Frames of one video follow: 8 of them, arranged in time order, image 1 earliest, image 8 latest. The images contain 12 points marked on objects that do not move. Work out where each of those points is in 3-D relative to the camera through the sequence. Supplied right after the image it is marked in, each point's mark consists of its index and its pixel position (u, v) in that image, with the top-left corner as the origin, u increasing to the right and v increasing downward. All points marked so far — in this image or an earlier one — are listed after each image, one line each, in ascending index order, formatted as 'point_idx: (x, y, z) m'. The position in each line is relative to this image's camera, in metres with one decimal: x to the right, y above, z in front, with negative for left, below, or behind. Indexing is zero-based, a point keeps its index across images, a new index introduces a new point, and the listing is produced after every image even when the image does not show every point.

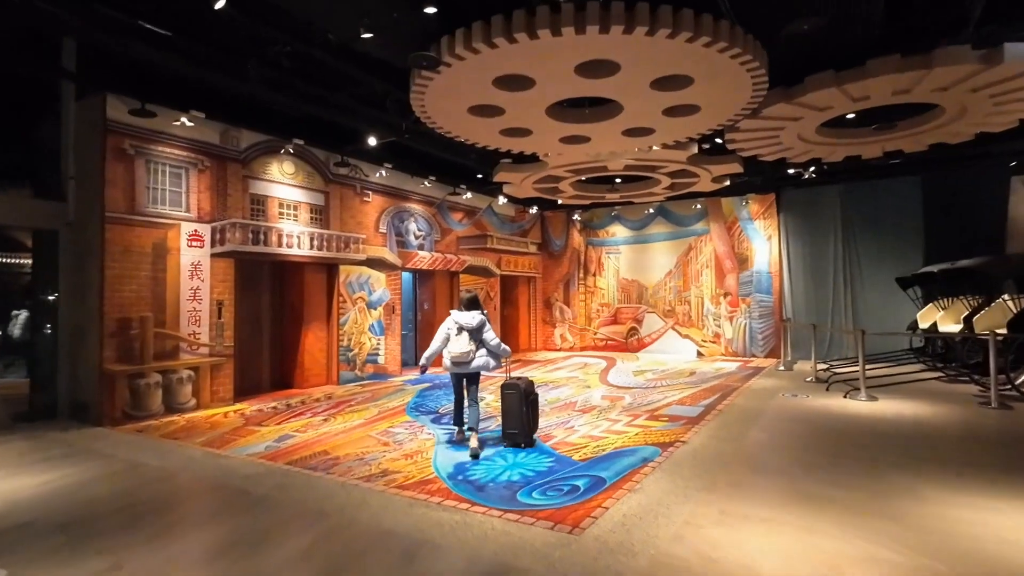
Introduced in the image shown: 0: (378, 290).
0: (-2.8, -0.1, +9.4) m
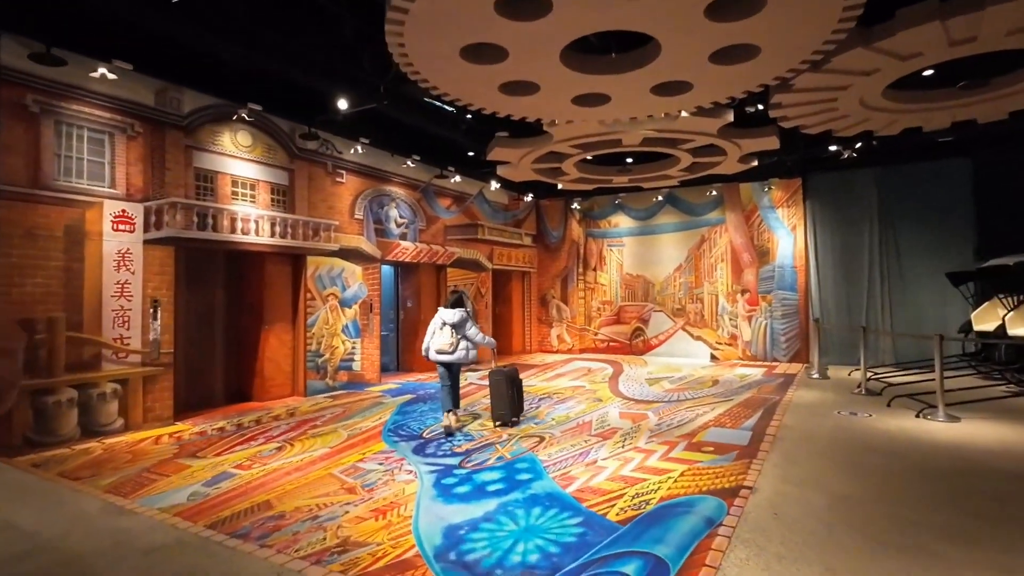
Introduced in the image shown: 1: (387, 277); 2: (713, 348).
0: (-2.8, 0.0, +8.1) m
1: (-2.9, +0.2, +10.4) m
2: (+5.3, -1.6, +12.4) m
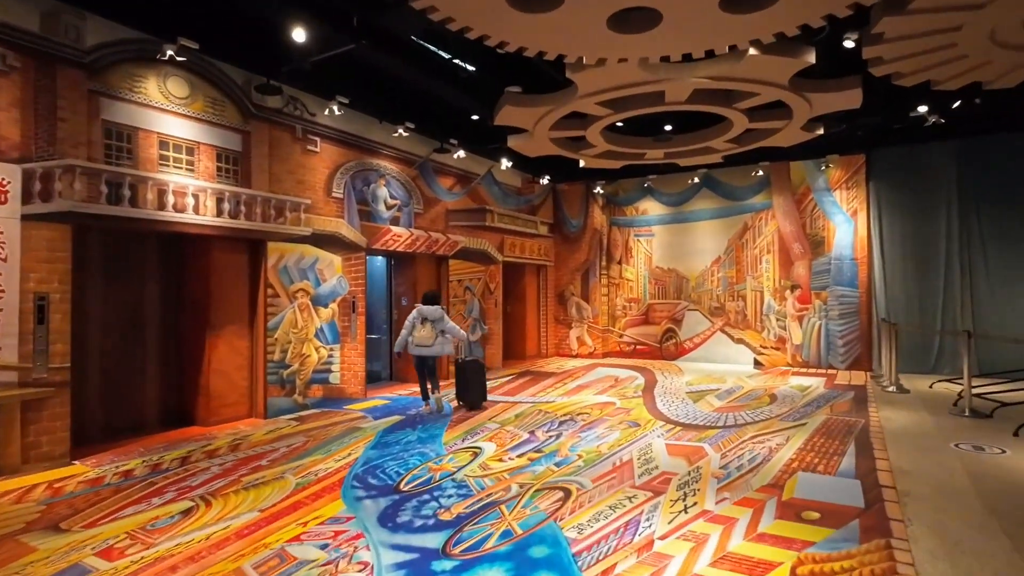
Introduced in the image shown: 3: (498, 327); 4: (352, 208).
0: (-2.6, +0.1, +6.7) m
1: (-2.6, +0.3, +8.9) m
2: (+5.6, -1.5, +10.7) m
3: (-0.3, -0.8, +10.3) m
4: (-2.4, +1.2, +7.1) m
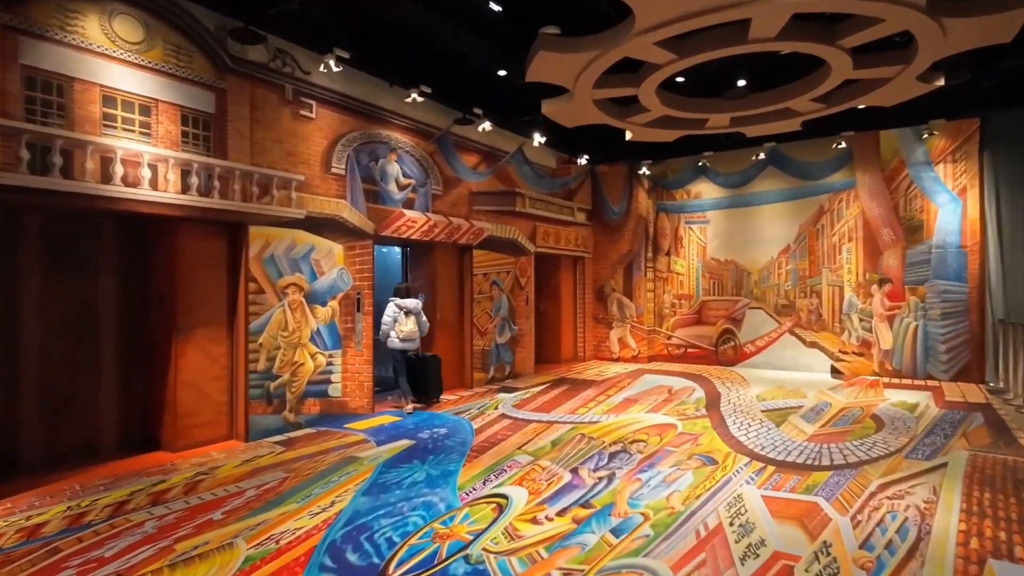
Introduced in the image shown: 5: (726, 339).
0: (-2.2, +0.2, +5.6) m
1: (-2.1, +0.4, +7.8) m
2: (+6.2, -1.4, +9.1) m
3: (+0.3, -0.7, +9.0) m
4: (-2.0, +1.3, +5.9) m
5: (+4.7, -1.1, +10.2) m
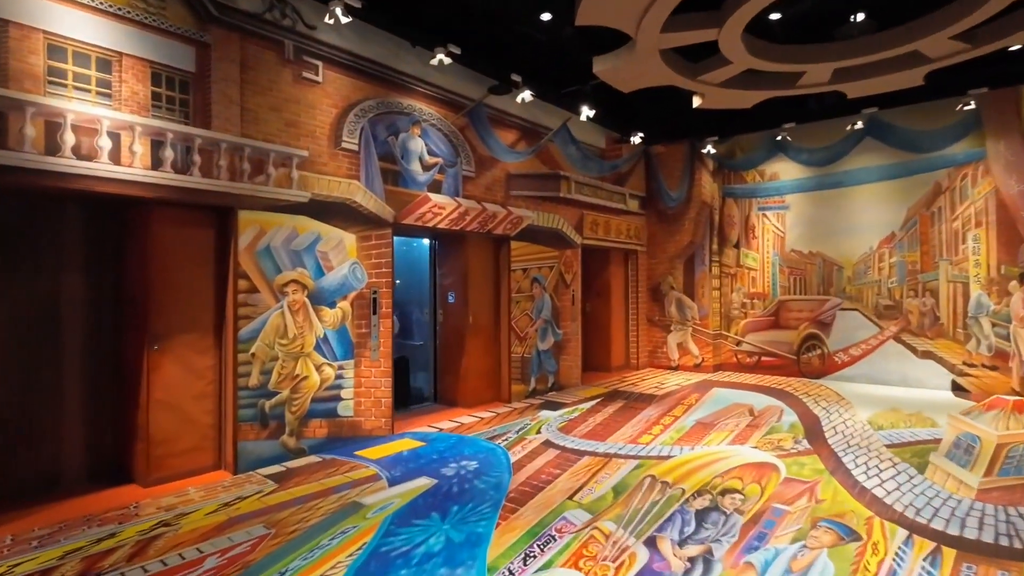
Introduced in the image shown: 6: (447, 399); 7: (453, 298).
0: (-1.7, +0.2, +4.6) m
1: (-1.4, +0.5, +6.9) m
2: (+6.9, -1.3, +7.4) m
3: (+1.1, -0.7, +7.9) m
4: (-1.5, +1.3, +5.0) m
5: (+5.5, -1.0, +8.7) m
6: (-0.9, -1.6, +6.6) m
7: (-0.8, -0.1, +6.5) m
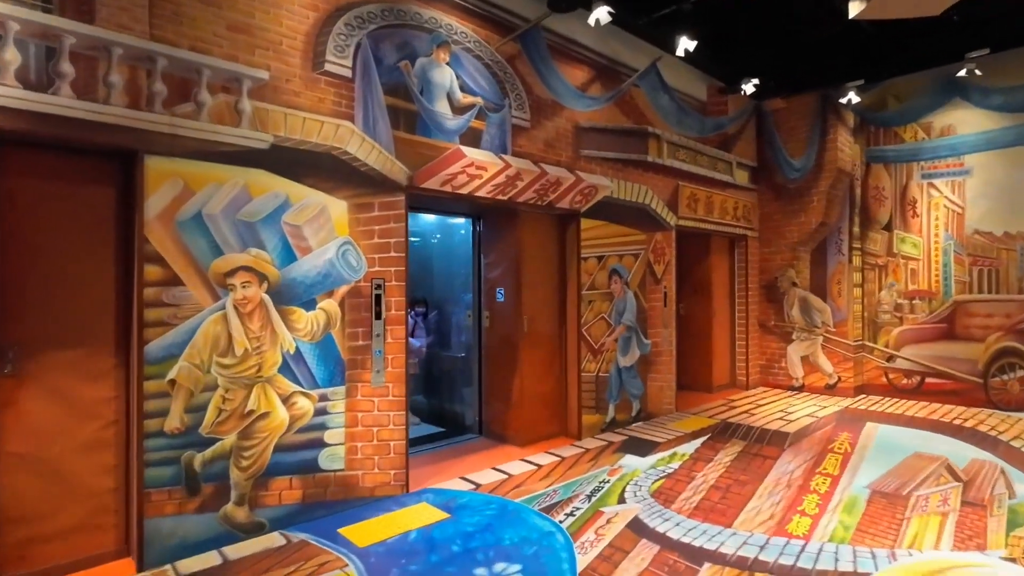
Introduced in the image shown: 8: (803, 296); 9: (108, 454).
0: (-1.3, +0.2, +3.1) m
1: (-0.7, +0.5, +5.3) m
2: (+7.7, -1.3, +4.5) m
3: (+2.0, -0.6, +5.9) m
4: (-1.0, +1.3, +3.4) m
5: (+6.5, -1.0, +6.0) m
6: (-0.2, -1.5, +5.0) m
7: (-0.1, -0.1, +4.9) m
8: (+4.6, -0.1, +7.4) m
9: (-2.2, -0.9, +2.6) m
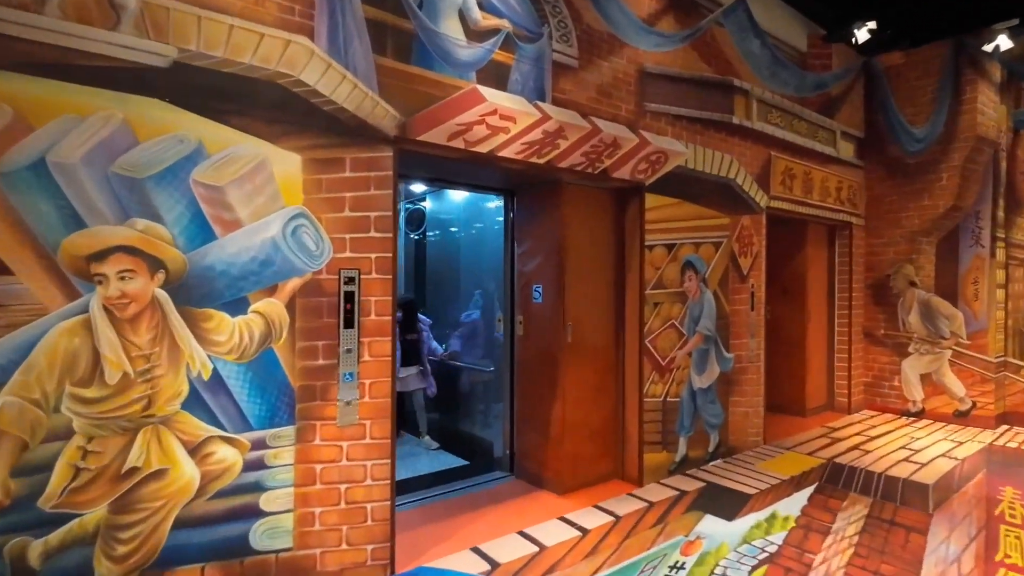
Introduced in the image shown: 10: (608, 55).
0: (-1.2, +0.3, +2.1) m
1: (-0.3, +0.6, +4.2) m
2: (+7.9, -1.3, +2.5) m
3: (+2.4, -0.6, +4.5) m
4: (-0.8, +1.4, +2.3) m
5: (+6.8, -1.0, +4.1) m
6: (+0.1, -1.5, +3.8) m
7: (+0.2, 0.0, +3.7) m
8: (+5.2, -0.1, +5.8) m
9: (-2.1, -0.9, +1.7) m
10: (+0.7, +1.8, +3.5) m
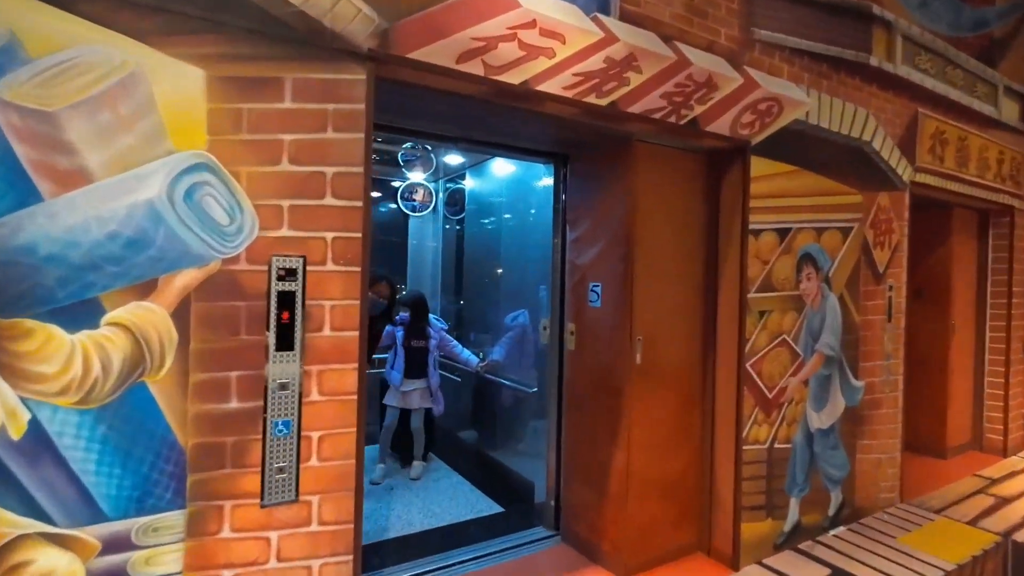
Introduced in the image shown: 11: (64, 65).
0: (-1.1, +0.3, +1.2) m
1: (0.0, +0.6, +3.2) m
2: (+7.9, -1.5, +0.6) m
3: (+2.7, -0.7, +3.2) m
4: (-0.7, +1.4, +1.4) m
5: (+7.1, -1.1, +2.3) m
6: (+0.4, -1.5, +2.9) m
7: (+0.5, 0.0, +2.7) m
8: (+5.7, -0.2, +4.1) m
9: (-2.1, -0.9, +1.0) m
10: (+1.0, +1.7, +2.4) m
11: (-1.1, +0.6, +1.2) m
